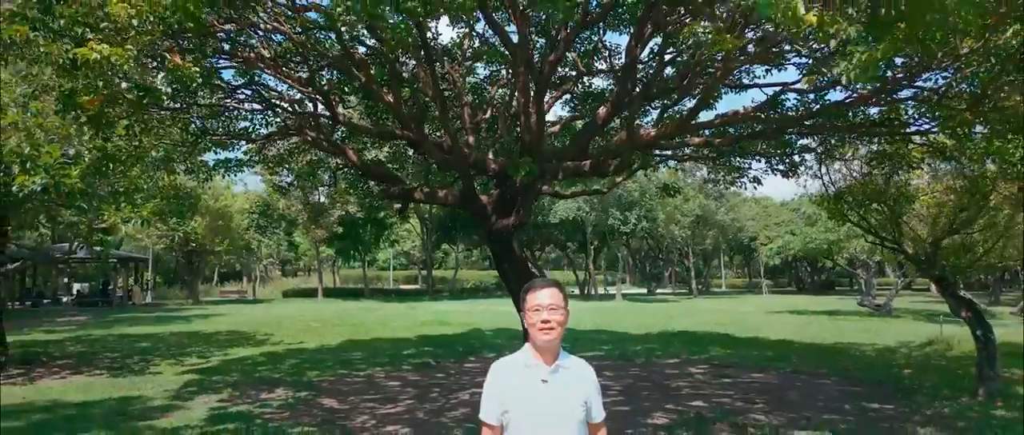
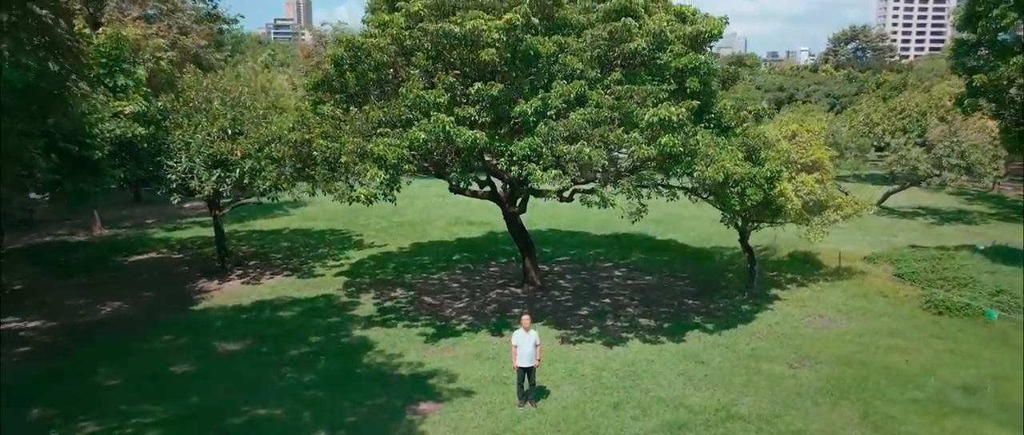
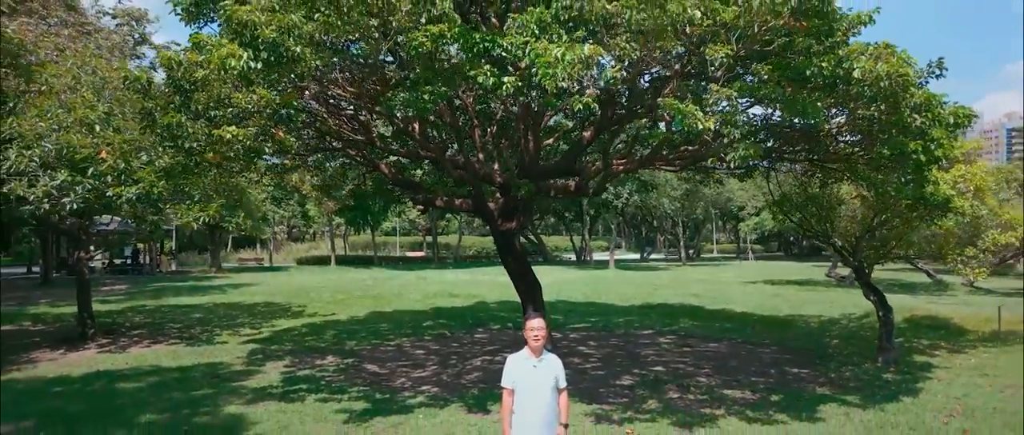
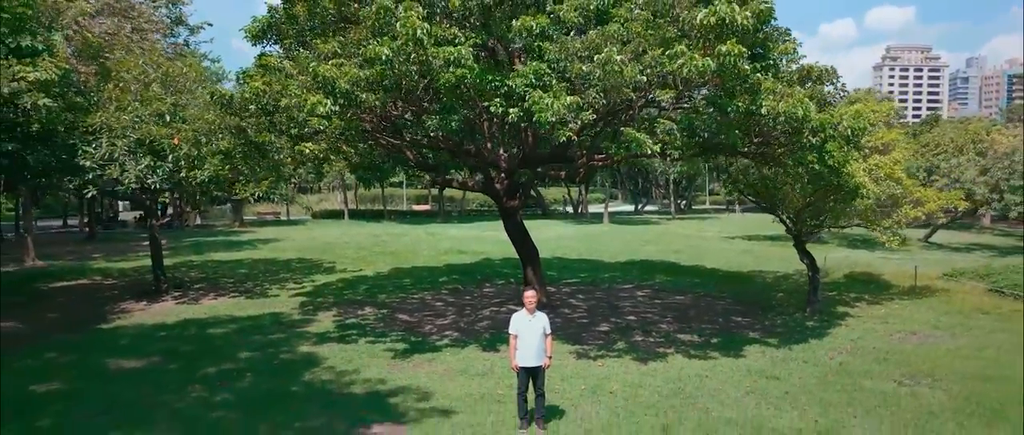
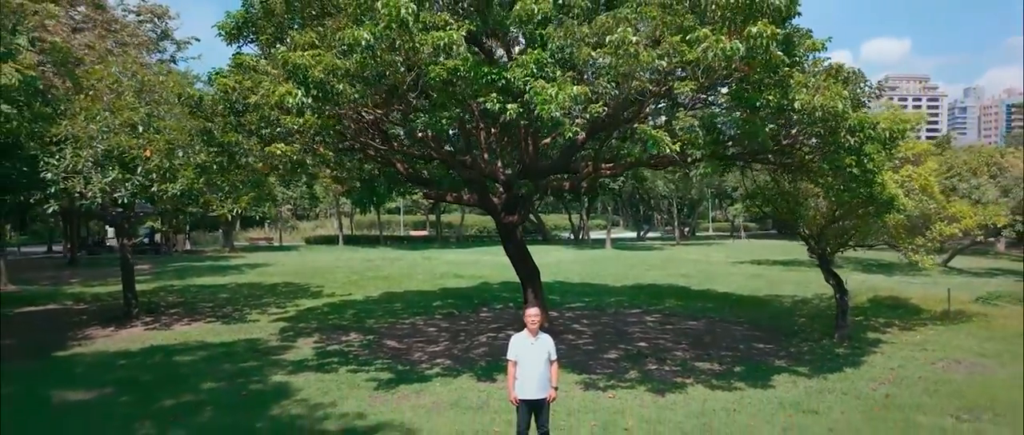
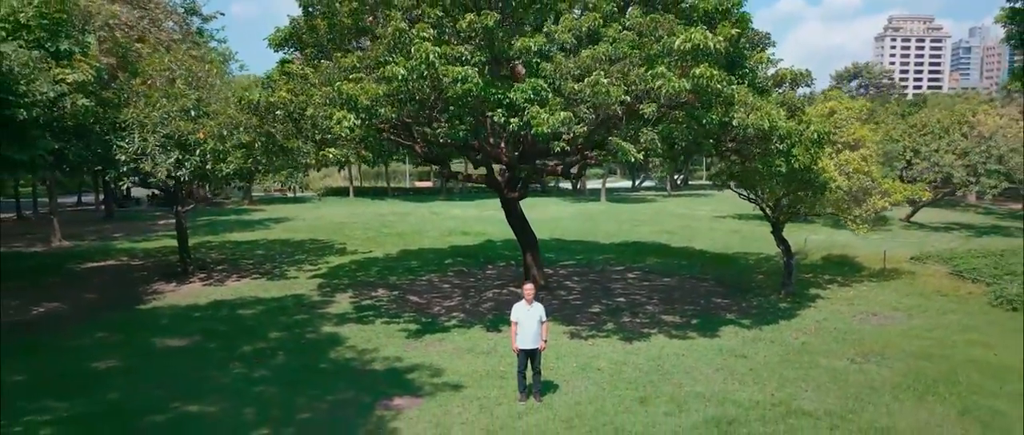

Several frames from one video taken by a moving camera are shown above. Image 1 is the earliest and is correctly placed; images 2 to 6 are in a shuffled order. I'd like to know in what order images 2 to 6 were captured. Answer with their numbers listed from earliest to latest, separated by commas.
3, 5, 4, 6, 2
